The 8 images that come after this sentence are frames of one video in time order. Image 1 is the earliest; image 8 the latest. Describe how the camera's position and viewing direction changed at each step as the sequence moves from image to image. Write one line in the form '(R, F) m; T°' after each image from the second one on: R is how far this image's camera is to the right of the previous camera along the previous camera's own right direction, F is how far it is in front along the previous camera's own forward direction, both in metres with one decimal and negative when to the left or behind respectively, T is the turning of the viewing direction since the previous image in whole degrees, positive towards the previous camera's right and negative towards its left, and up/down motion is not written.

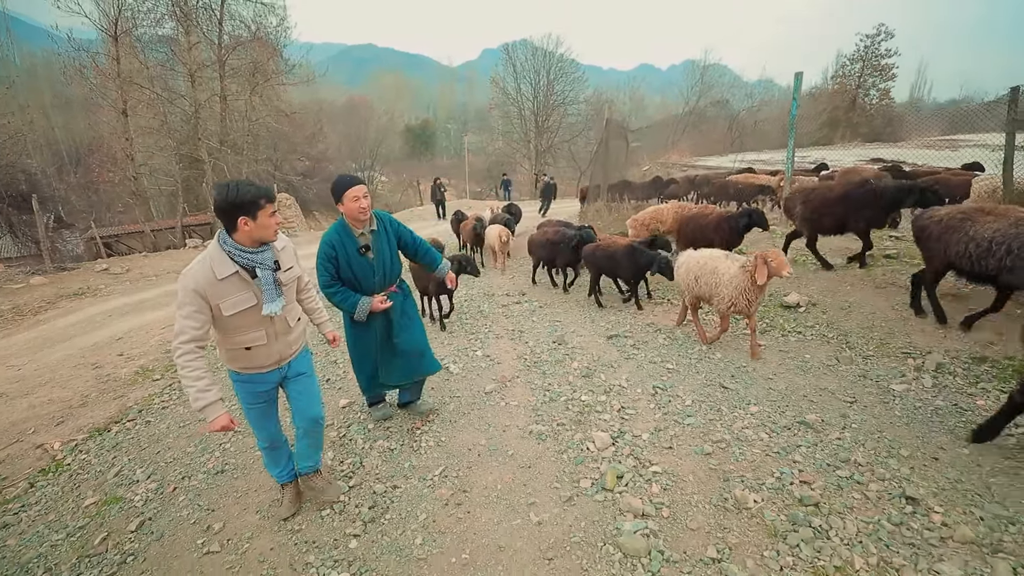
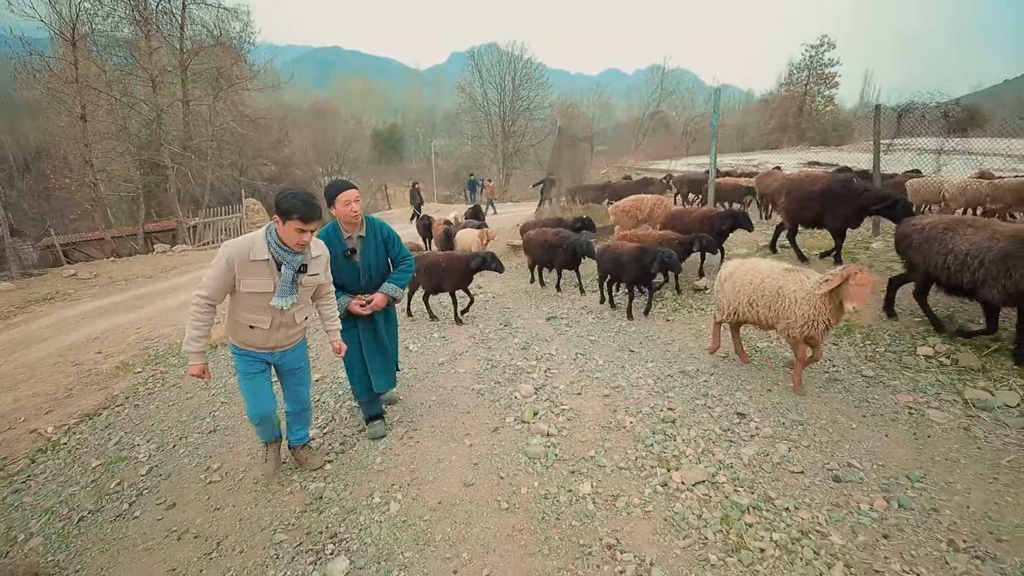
(+0.3, -0.9) m; +3°
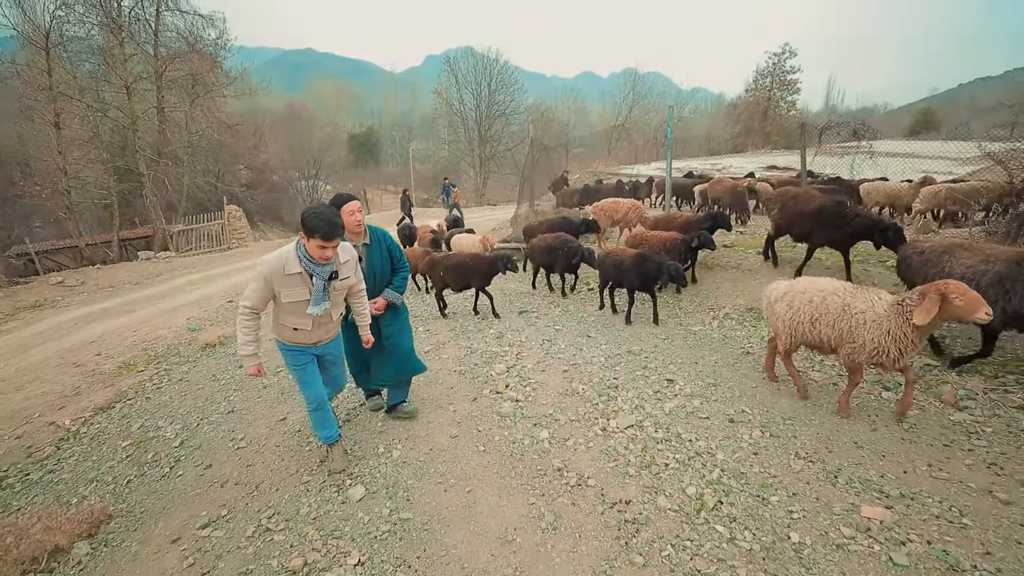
(+0.1, -0.8) m; +2°
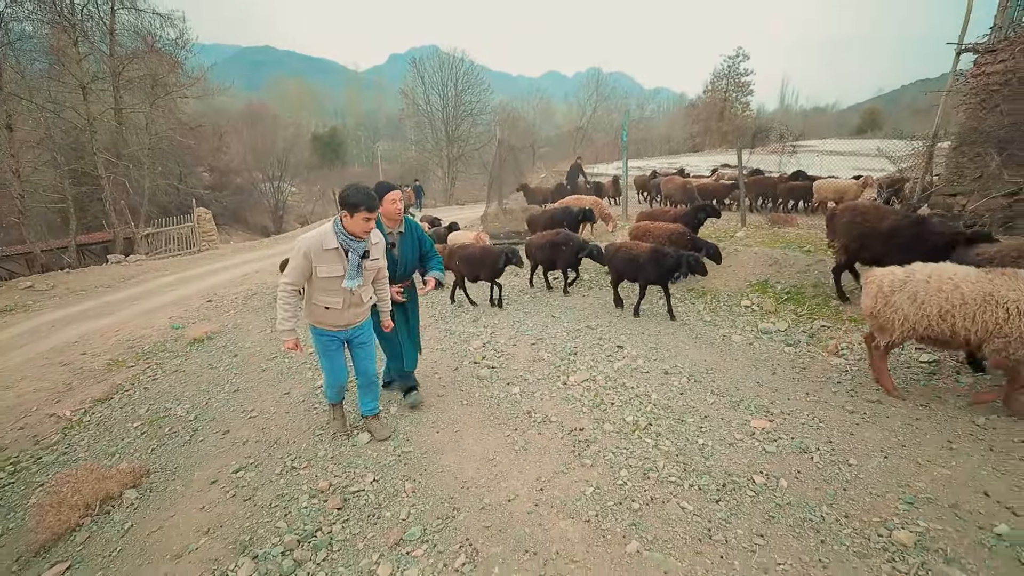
(0.0, -0.8) m; +4°
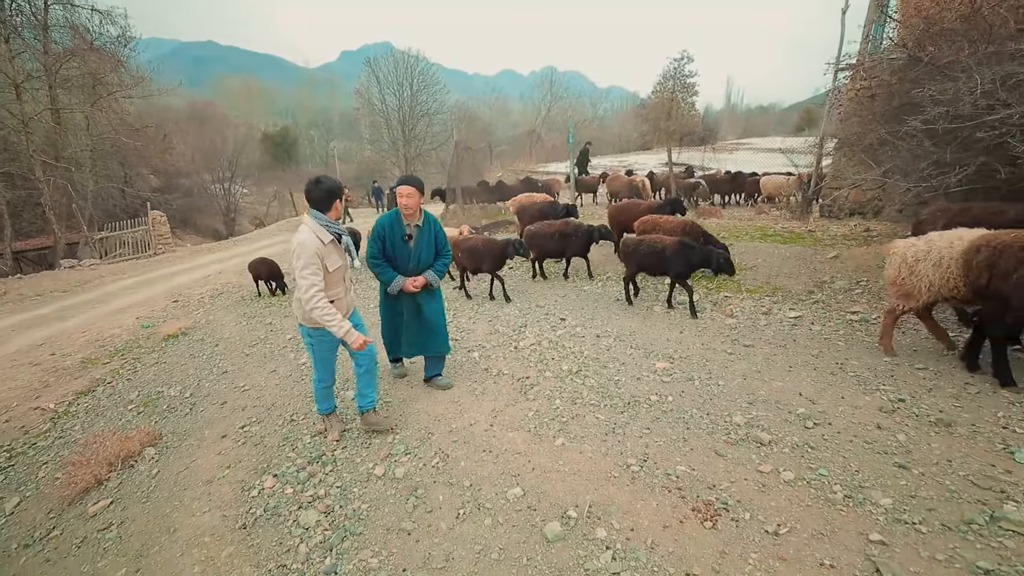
(0.0, -0.9) m; +5°
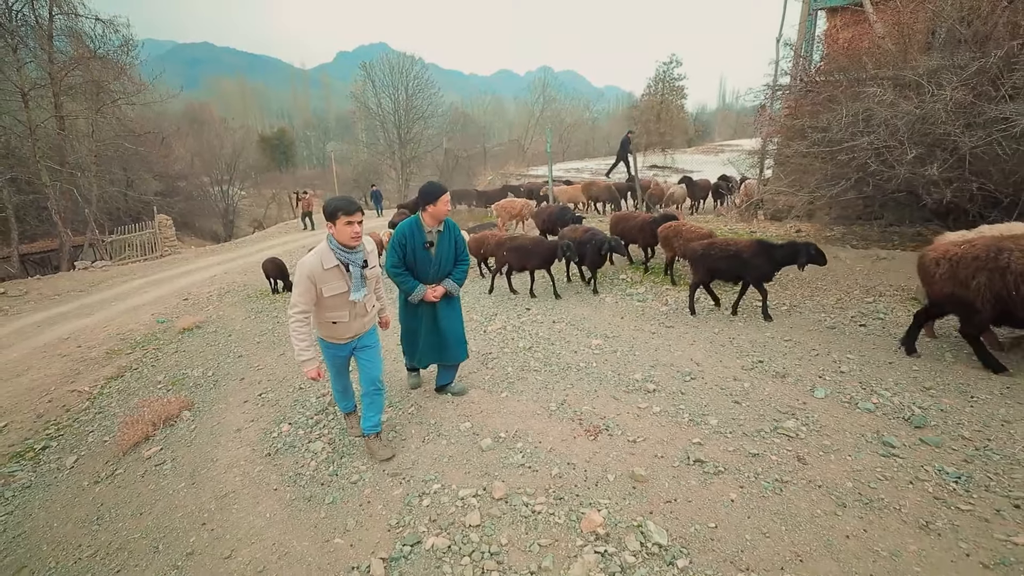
(+0.4, -1.1) m; 0°
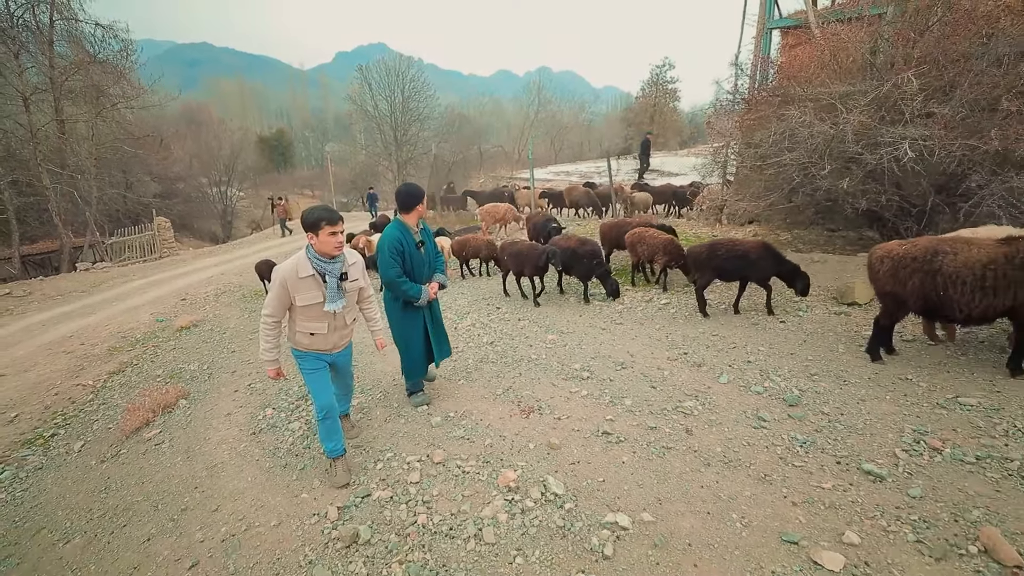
(+0.5, -0.6) m; 0°
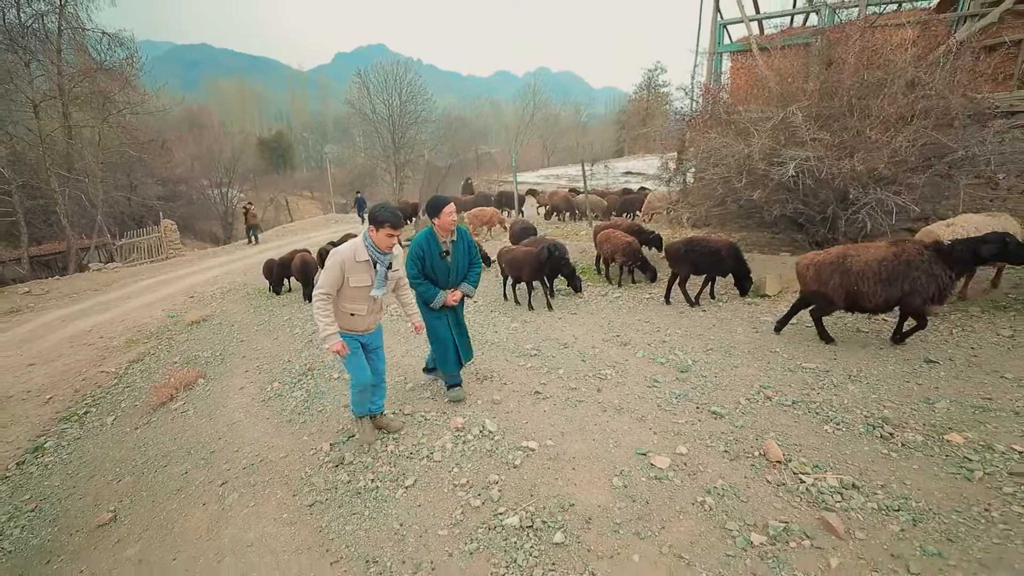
(+0.5, -1.1) m; 0°
